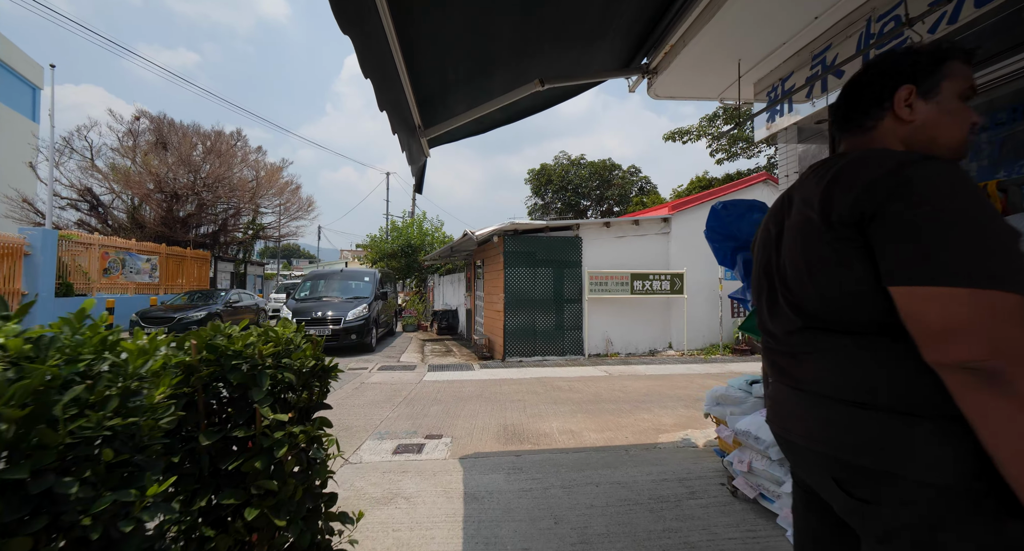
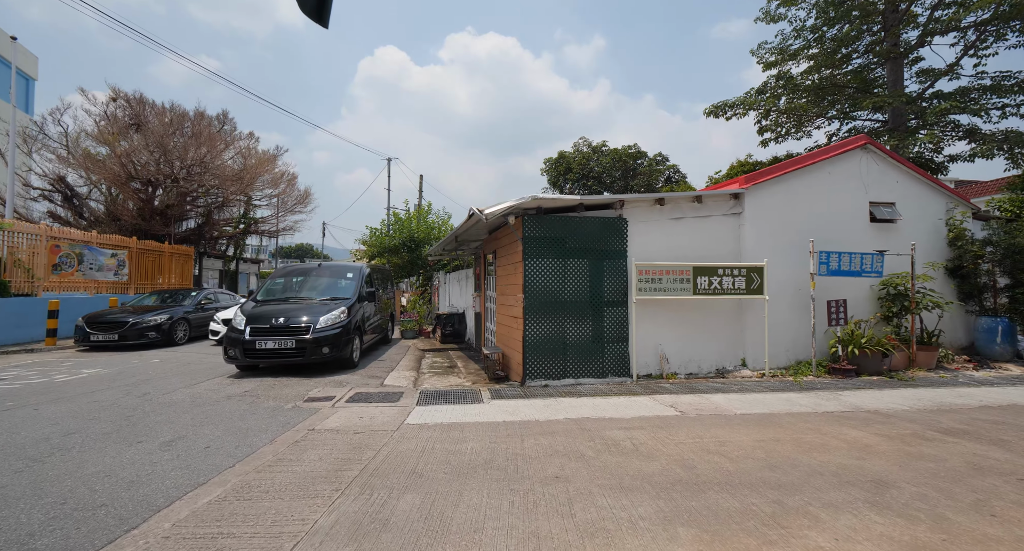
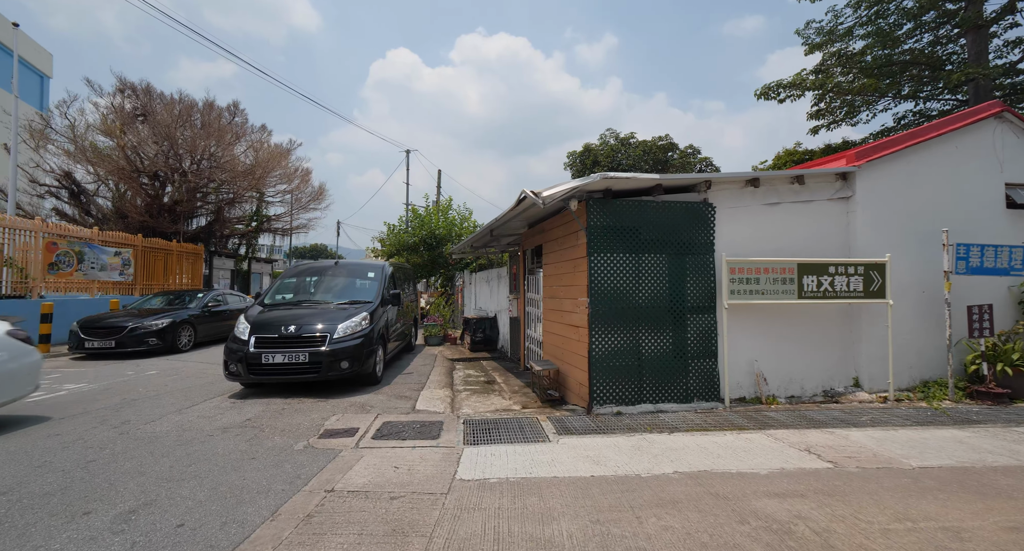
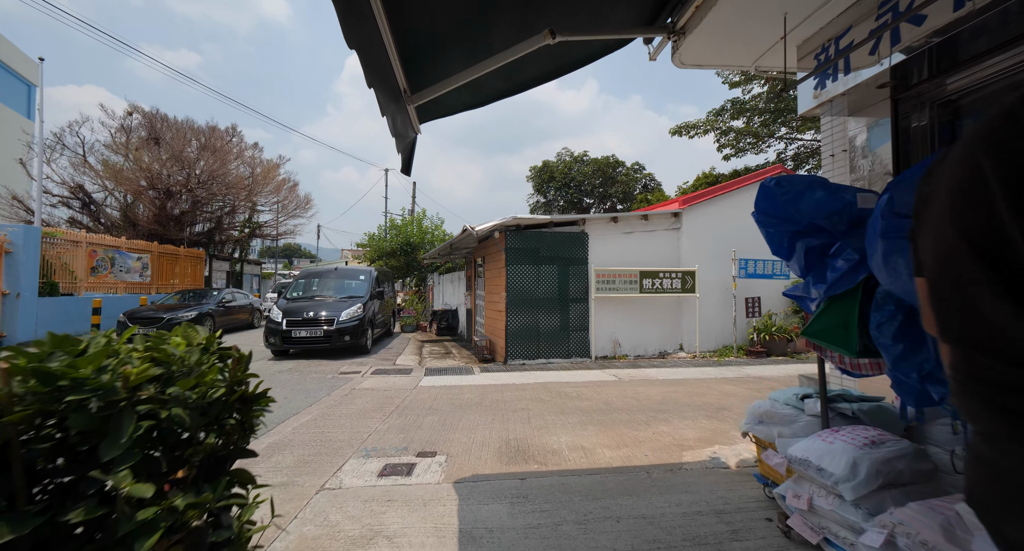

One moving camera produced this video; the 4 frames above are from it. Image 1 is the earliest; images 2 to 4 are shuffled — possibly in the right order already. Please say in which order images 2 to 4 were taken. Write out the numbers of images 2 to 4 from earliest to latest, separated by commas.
4, 2, 3
